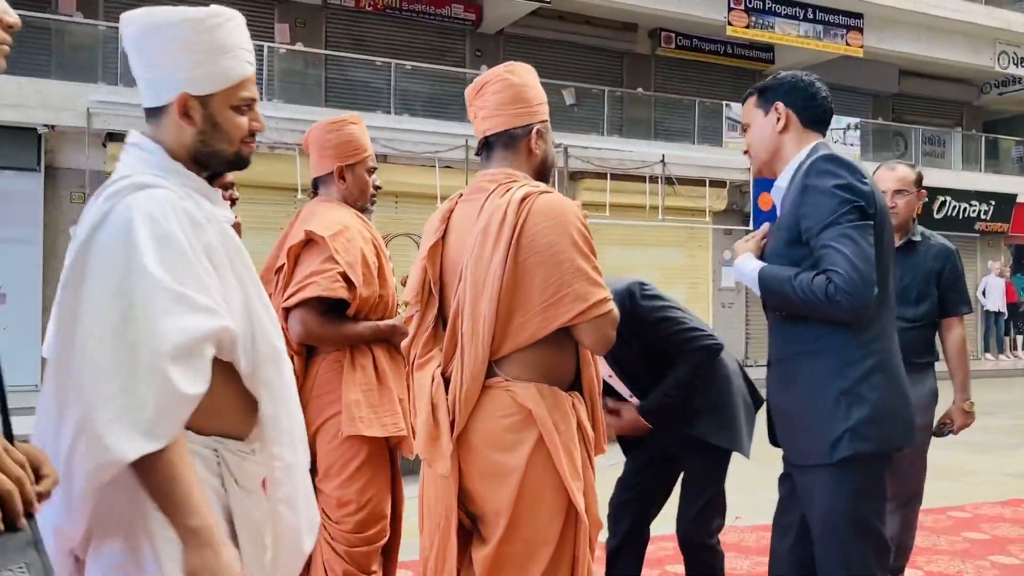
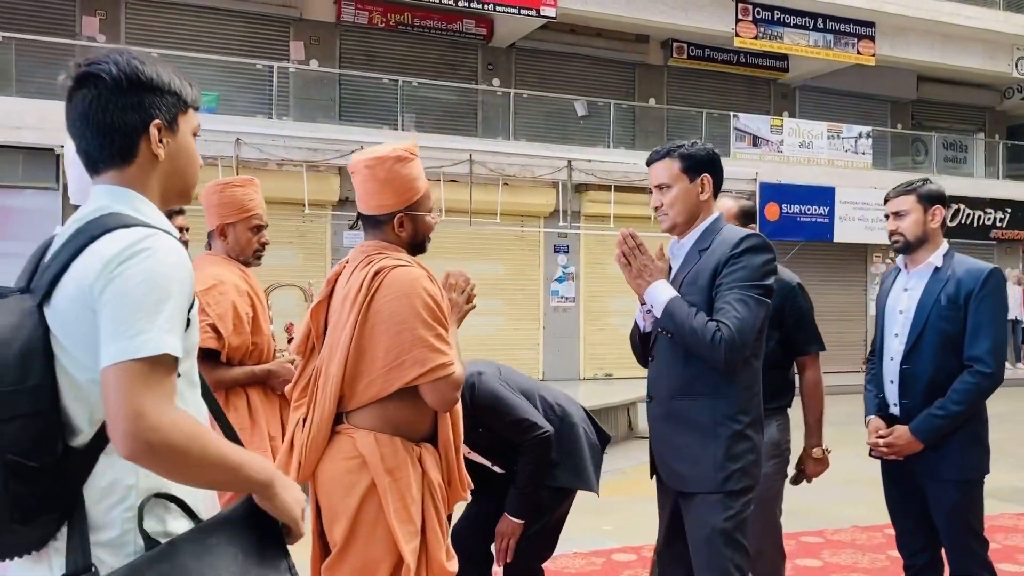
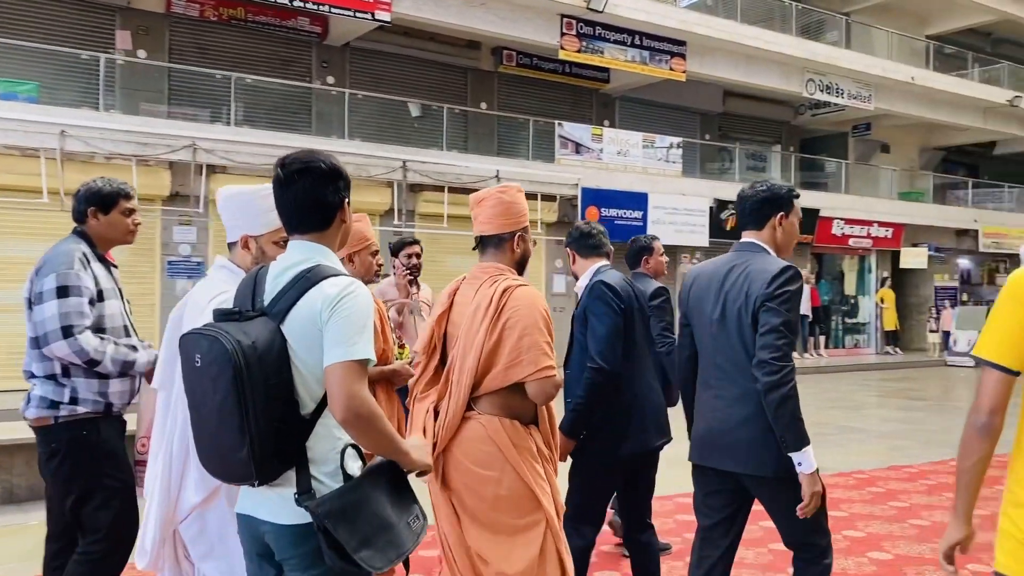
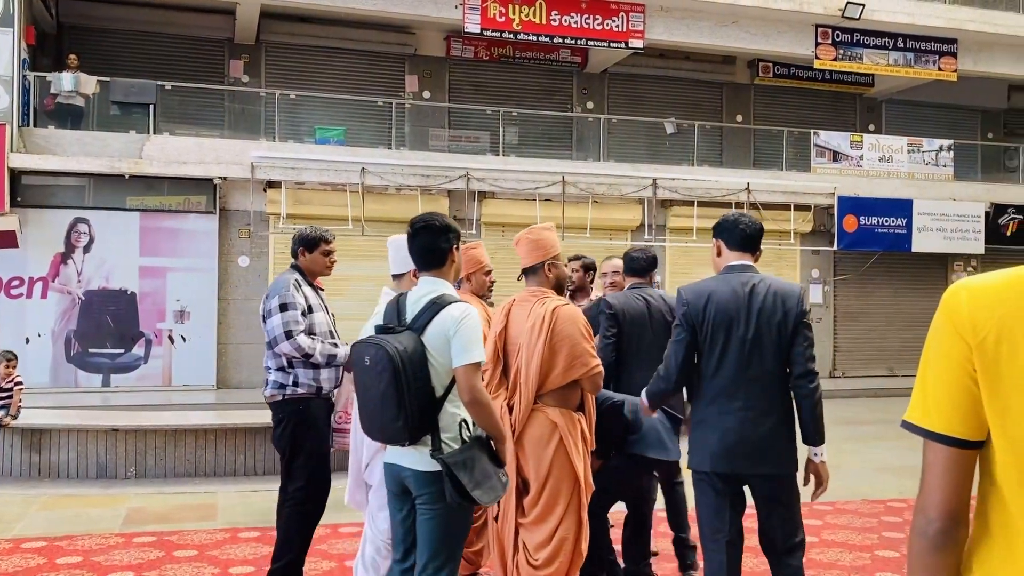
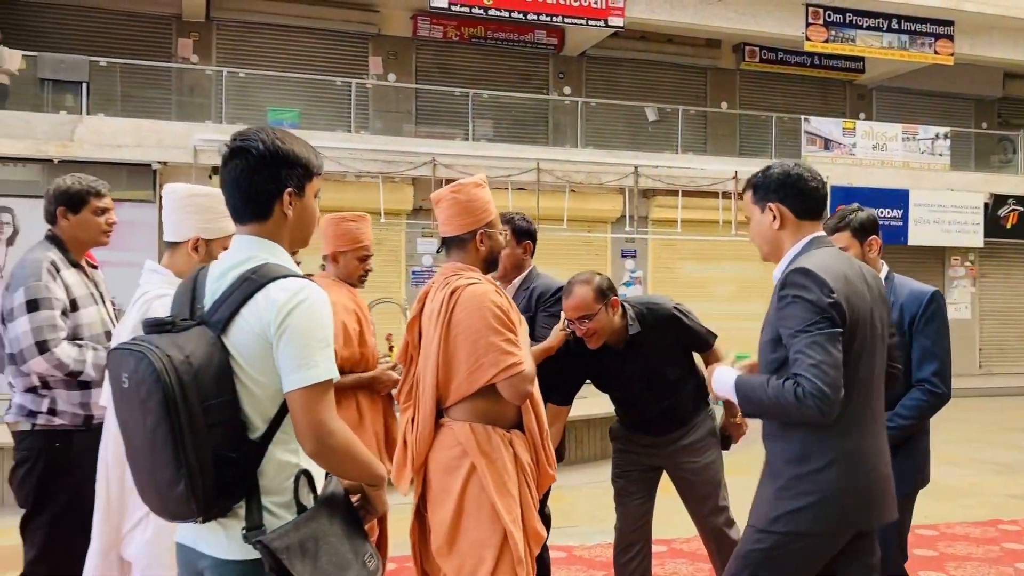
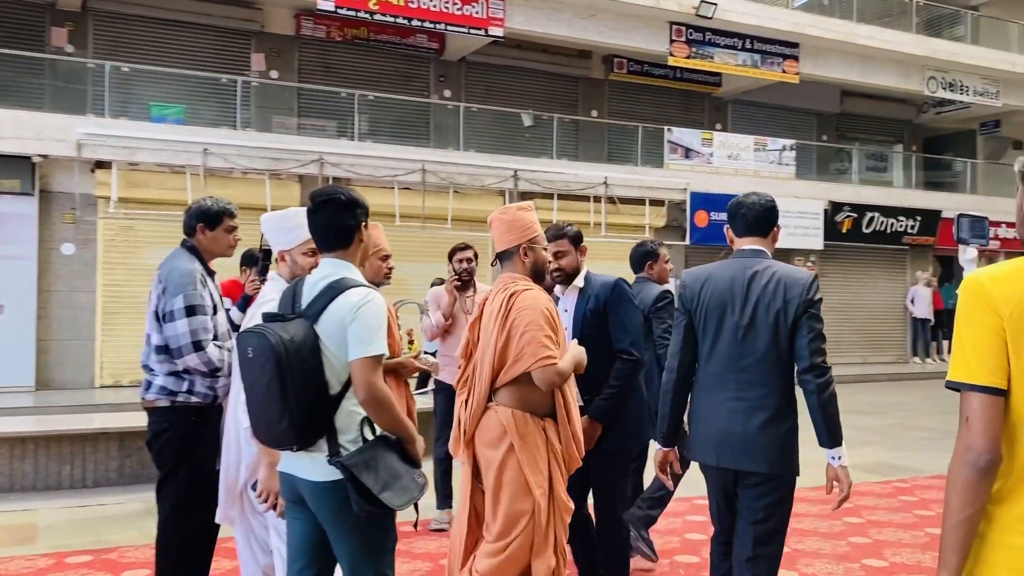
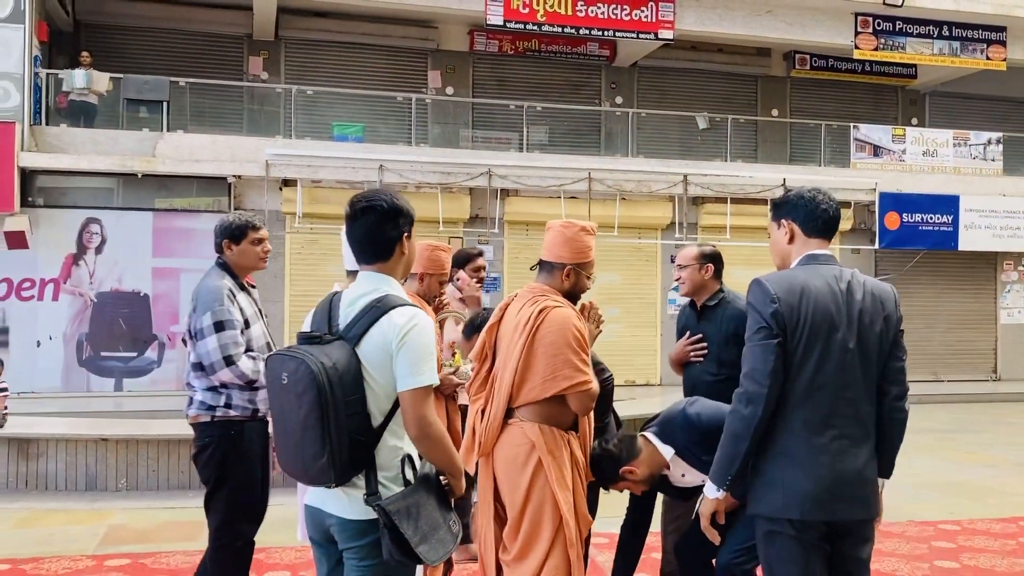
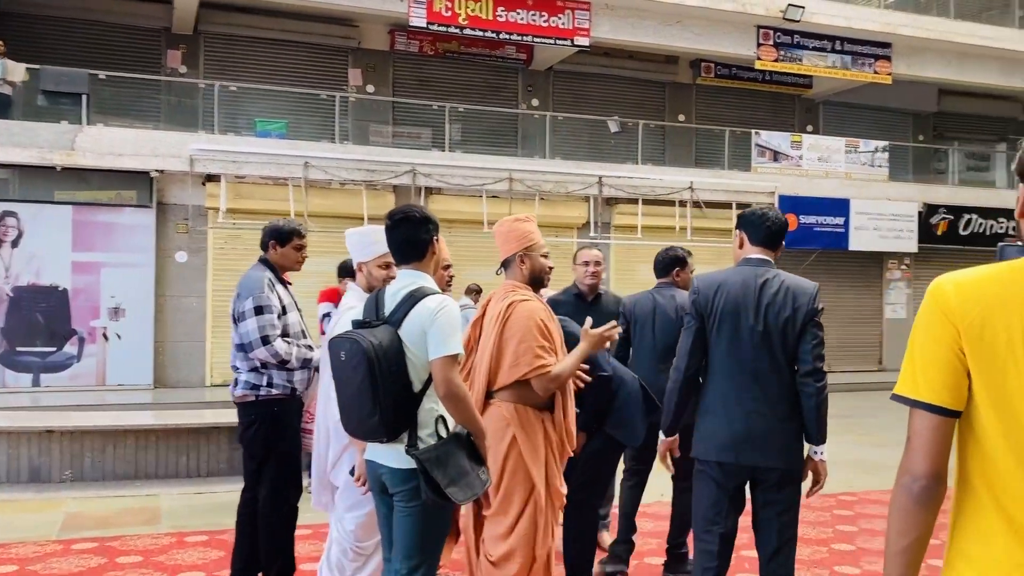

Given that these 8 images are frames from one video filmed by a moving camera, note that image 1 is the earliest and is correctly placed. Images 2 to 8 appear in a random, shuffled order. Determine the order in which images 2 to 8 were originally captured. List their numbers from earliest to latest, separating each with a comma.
2, 5, 7, 4, 8, 6, 3
